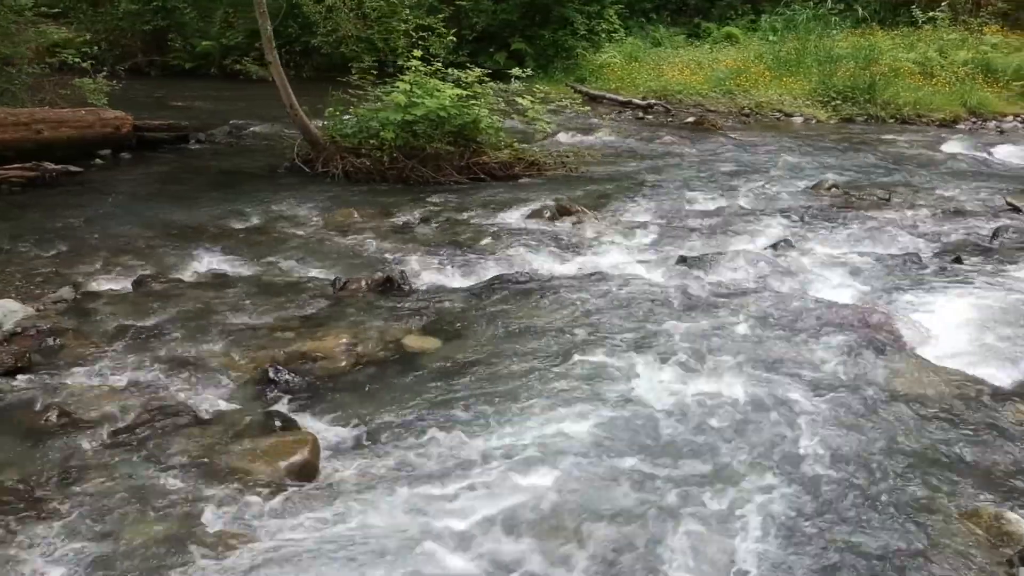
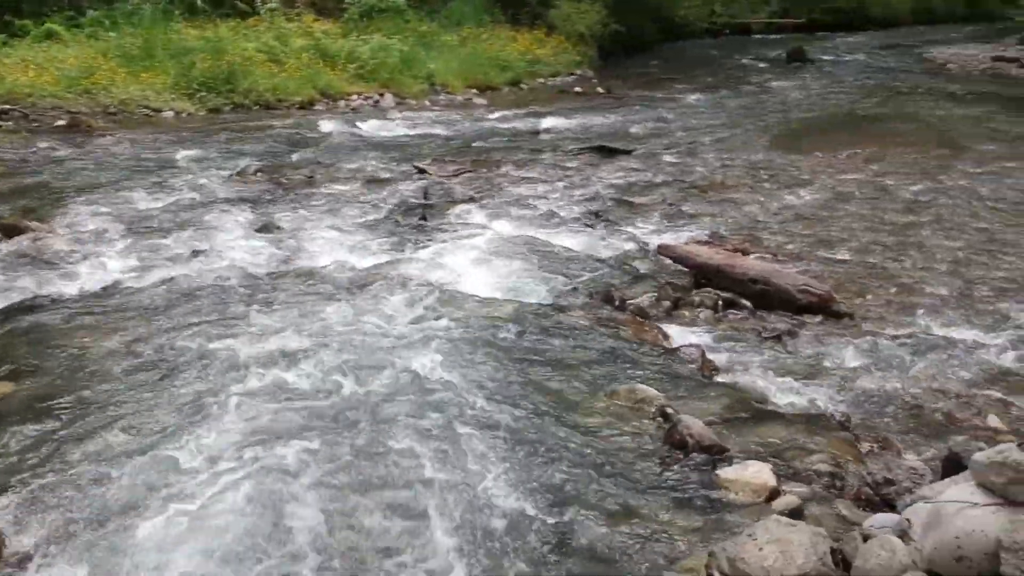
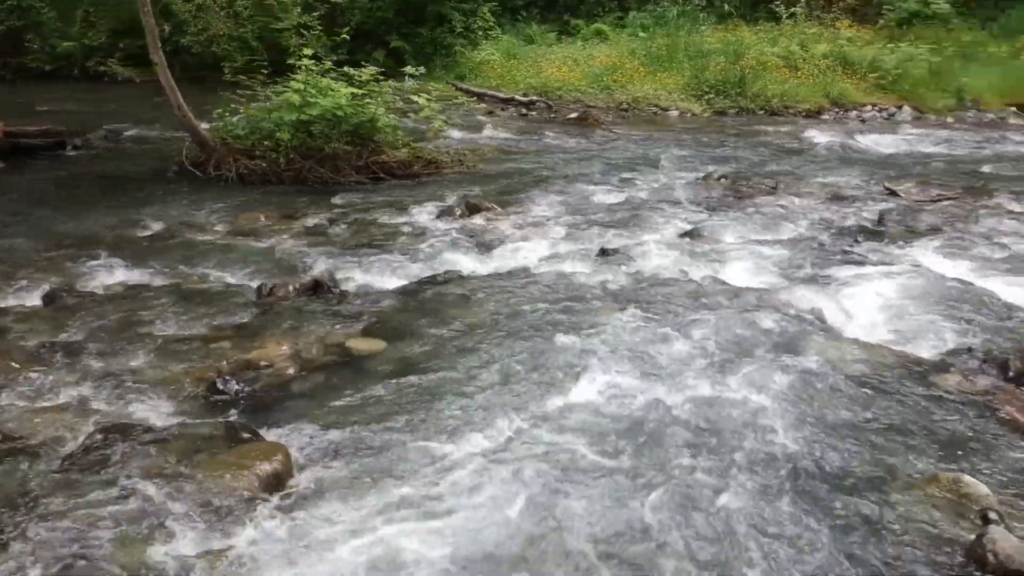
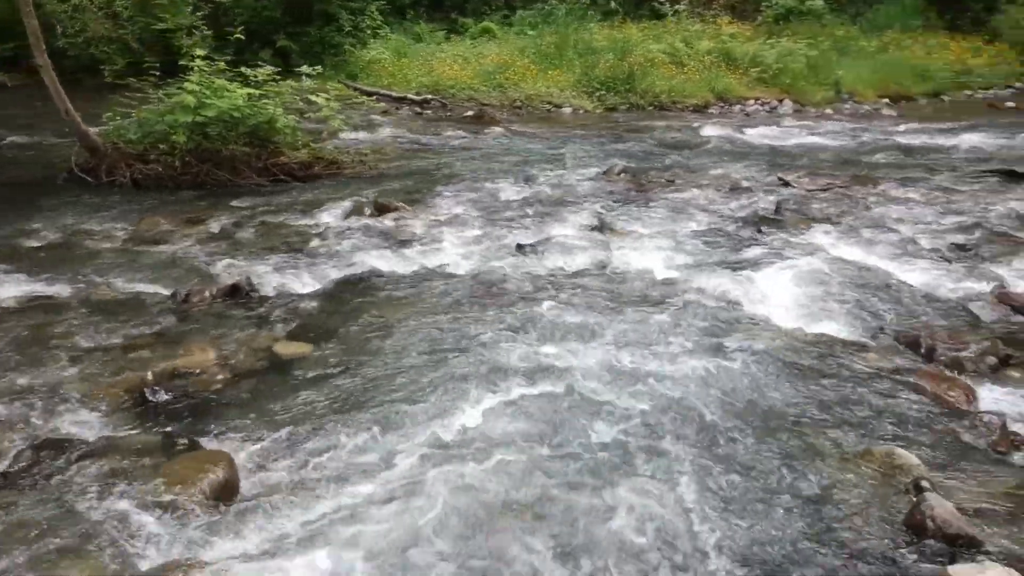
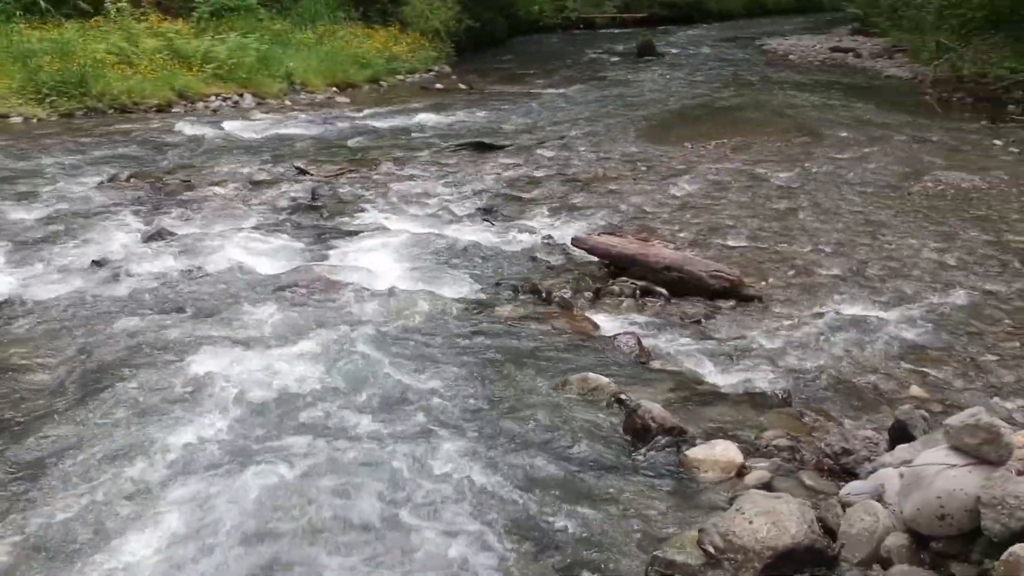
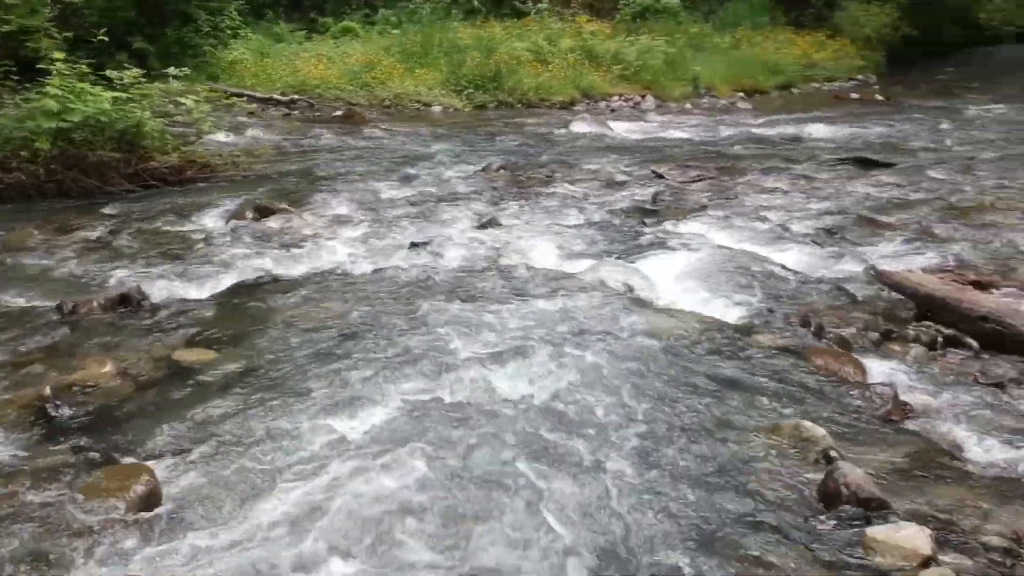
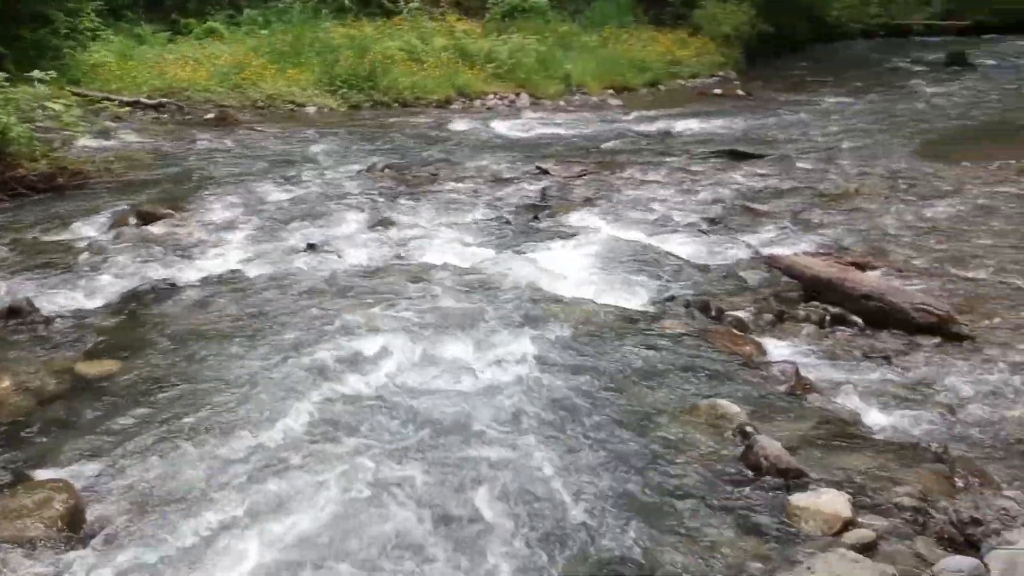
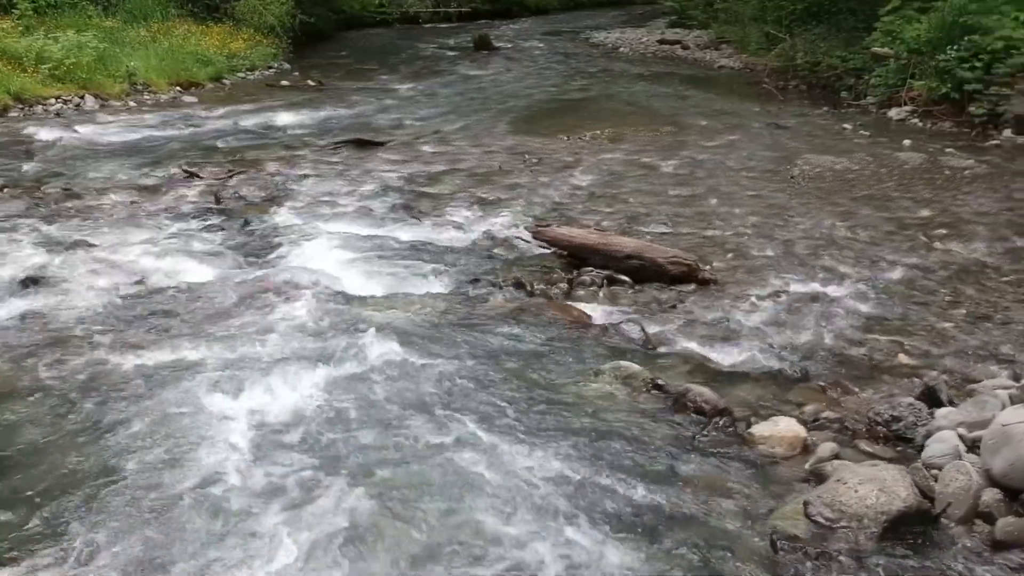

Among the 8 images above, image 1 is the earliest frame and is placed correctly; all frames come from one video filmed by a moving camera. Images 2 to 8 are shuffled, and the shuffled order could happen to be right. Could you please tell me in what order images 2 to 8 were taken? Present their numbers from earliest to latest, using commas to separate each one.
3, 4, 6, 7, 2, 5, 8
